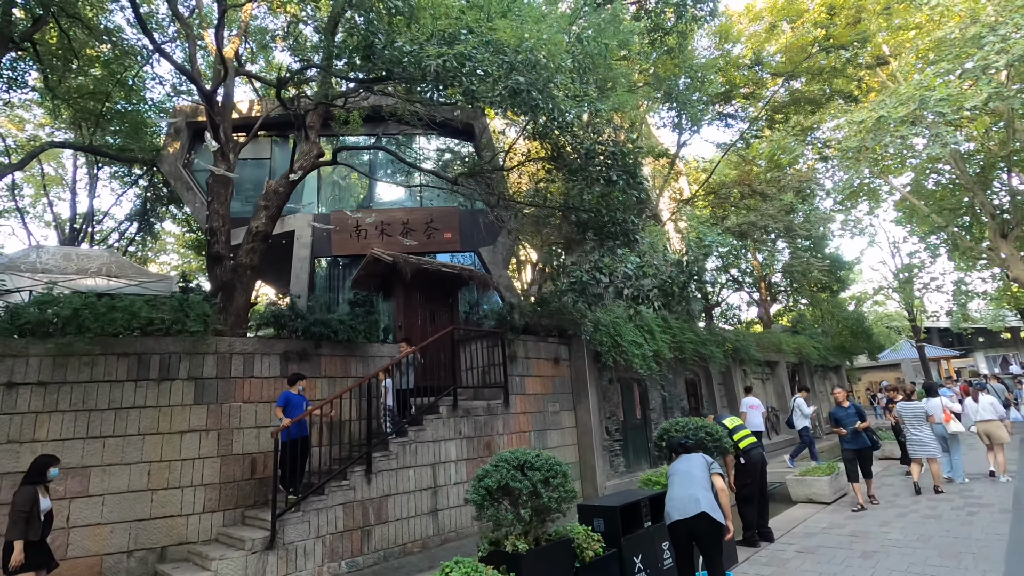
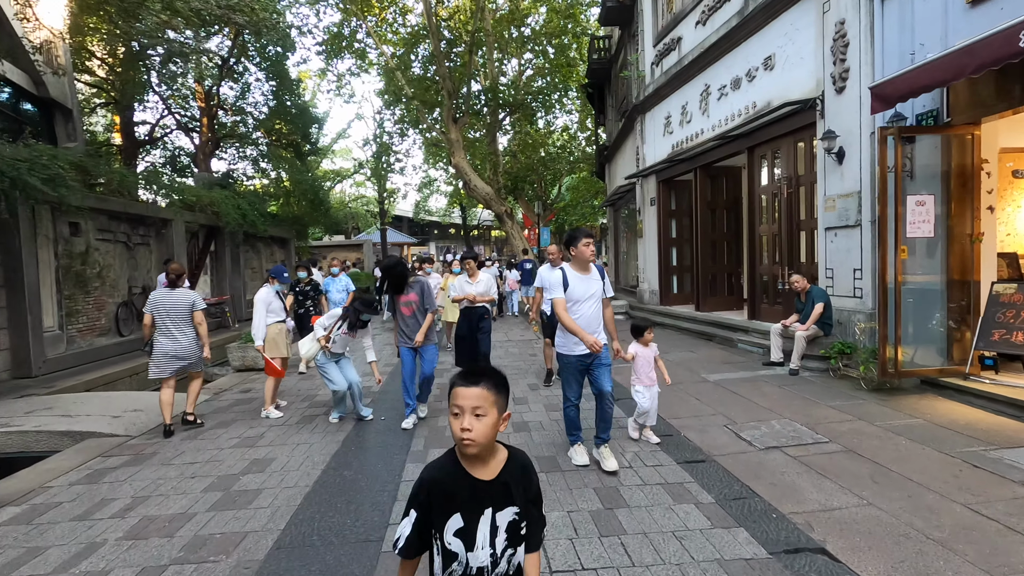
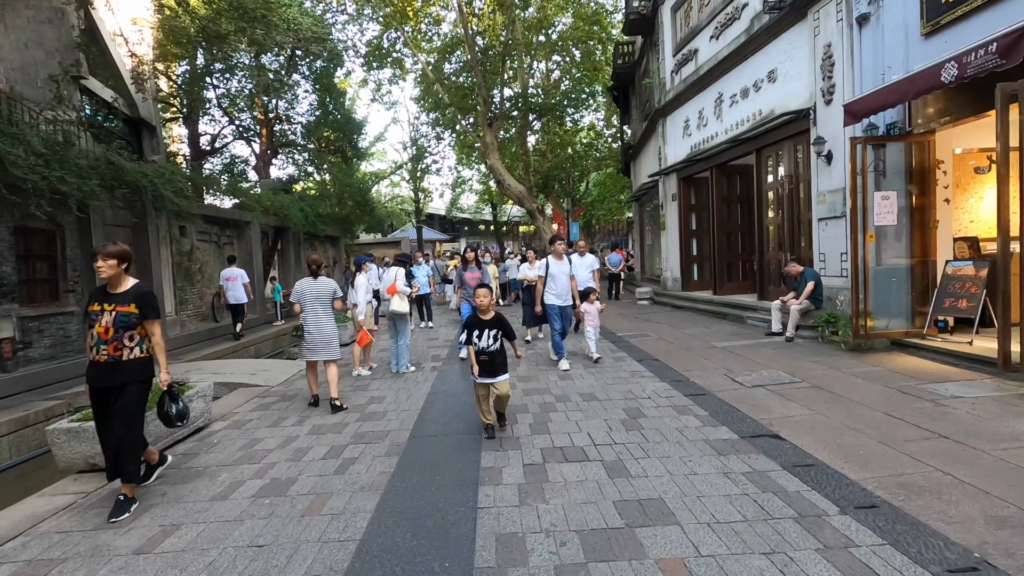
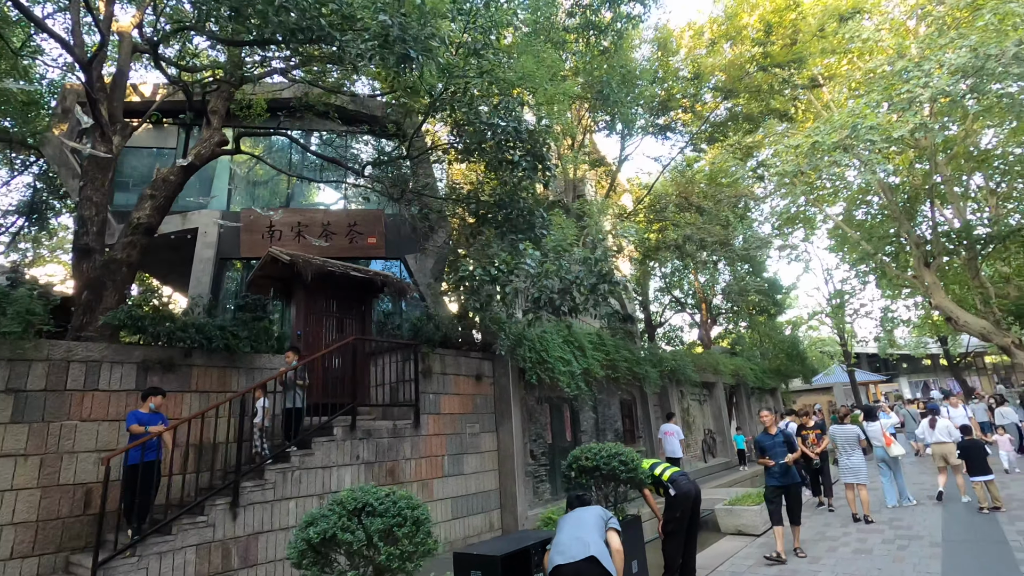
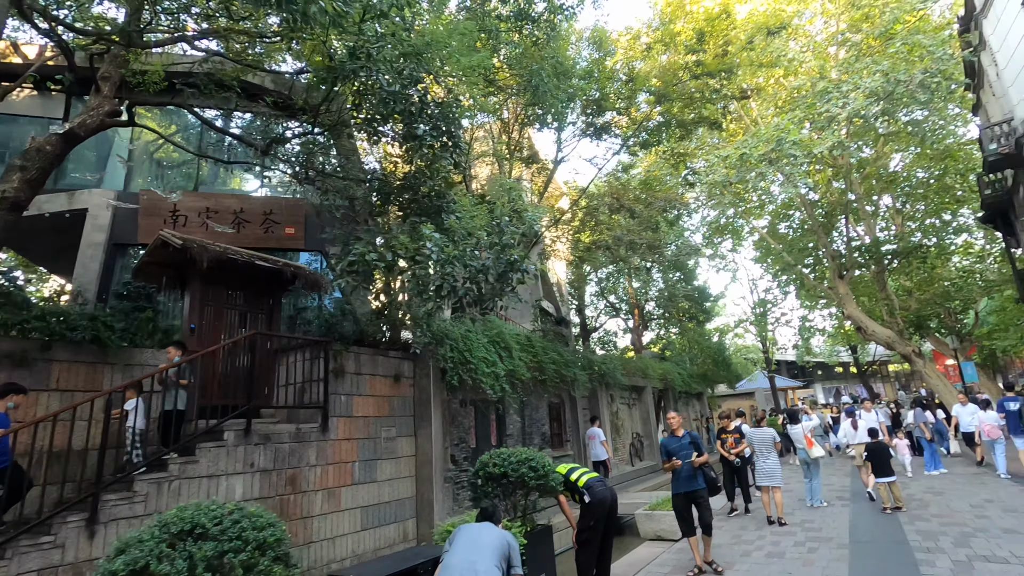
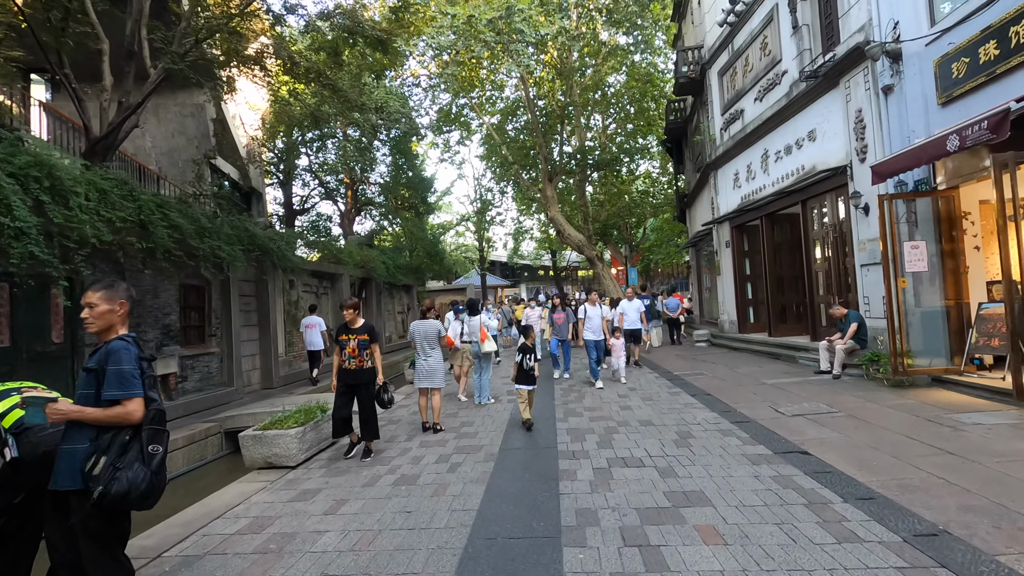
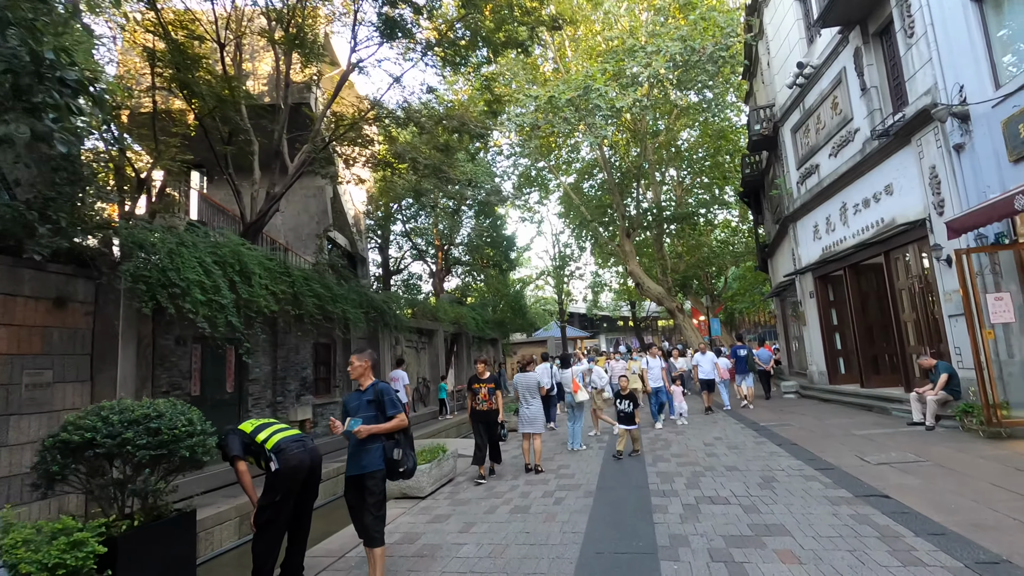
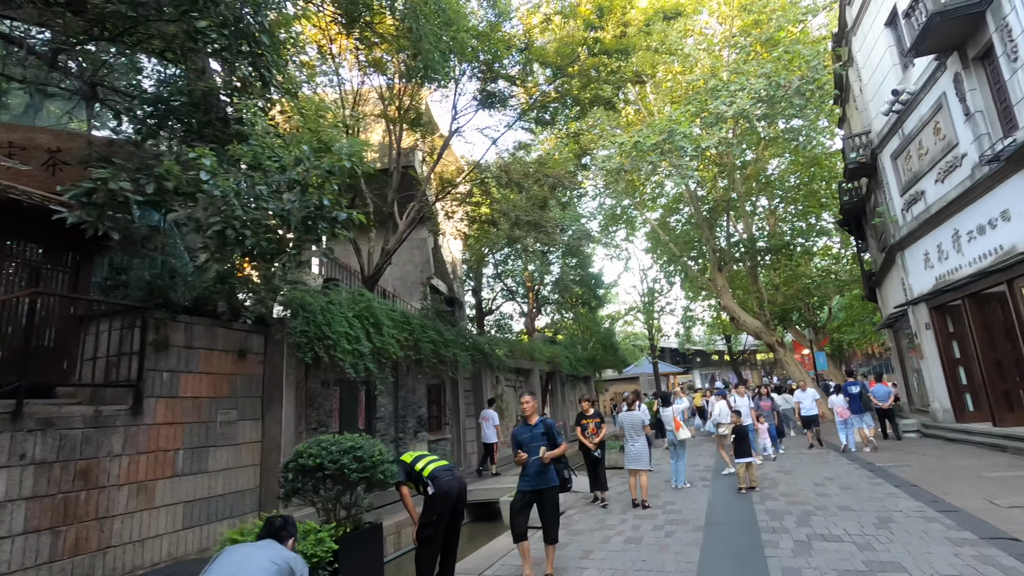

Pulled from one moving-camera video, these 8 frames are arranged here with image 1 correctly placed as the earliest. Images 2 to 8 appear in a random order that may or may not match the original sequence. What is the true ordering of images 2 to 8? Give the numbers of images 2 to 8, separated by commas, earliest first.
4, 5, 8, 7, 6, 3, 2
